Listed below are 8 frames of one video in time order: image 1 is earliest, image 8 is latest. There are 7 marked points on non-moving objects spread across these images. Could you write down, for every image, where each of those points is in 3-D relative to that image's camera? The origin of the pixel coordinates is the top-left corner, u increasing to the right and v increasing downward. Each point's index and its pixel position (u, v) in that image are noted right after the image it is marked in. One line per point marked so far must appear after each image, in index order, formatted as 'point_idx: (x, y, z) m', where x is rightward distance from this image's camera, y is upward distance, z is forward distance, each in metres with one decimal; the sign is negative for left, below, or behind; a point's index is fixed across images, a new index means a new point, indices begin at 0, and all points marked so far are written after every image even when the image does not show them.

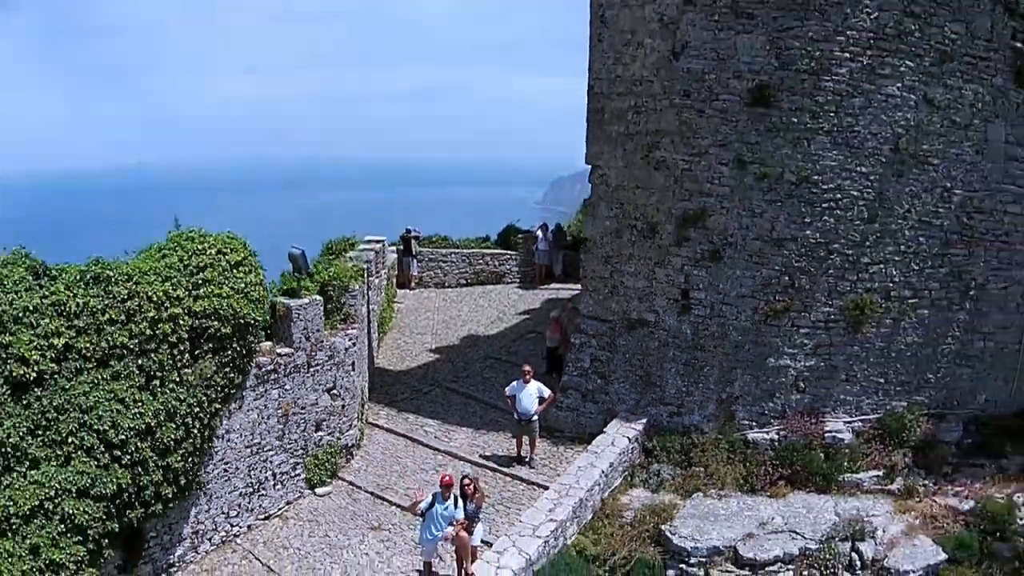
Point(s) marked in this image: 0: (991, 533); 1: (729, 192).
0: (+3.3, -1.6, +5.9) m
1: (+1.4, +0.6, +6.5) m
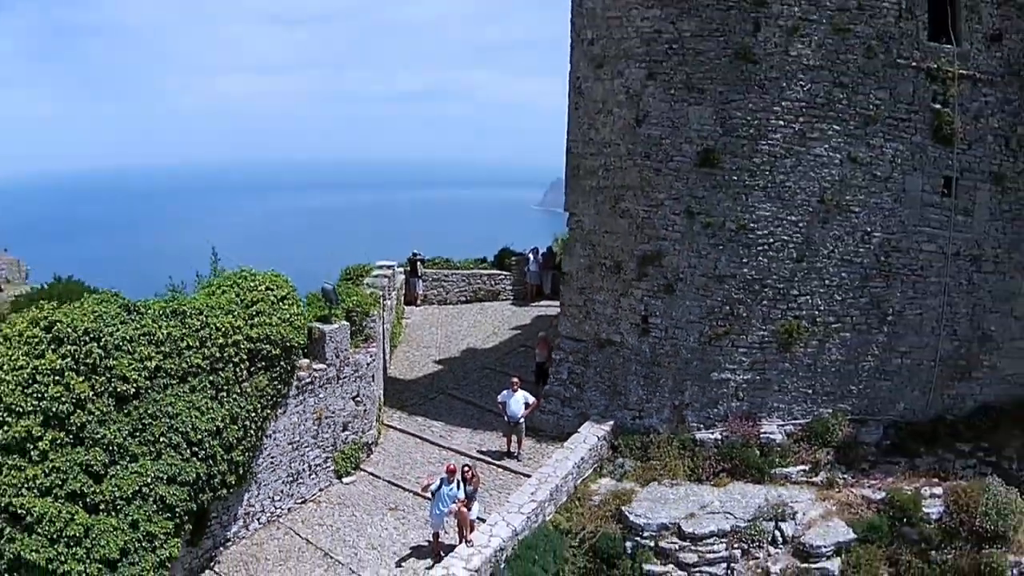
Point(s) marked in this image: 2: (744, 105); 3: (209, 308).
0: (+3.2, -1.9, +7.1) m
1: (+1.4, +0.4, +7.7) m
2: (+2.0, +1.5, +7.8) m
3: (-2.4, -0.2, +6.8) m
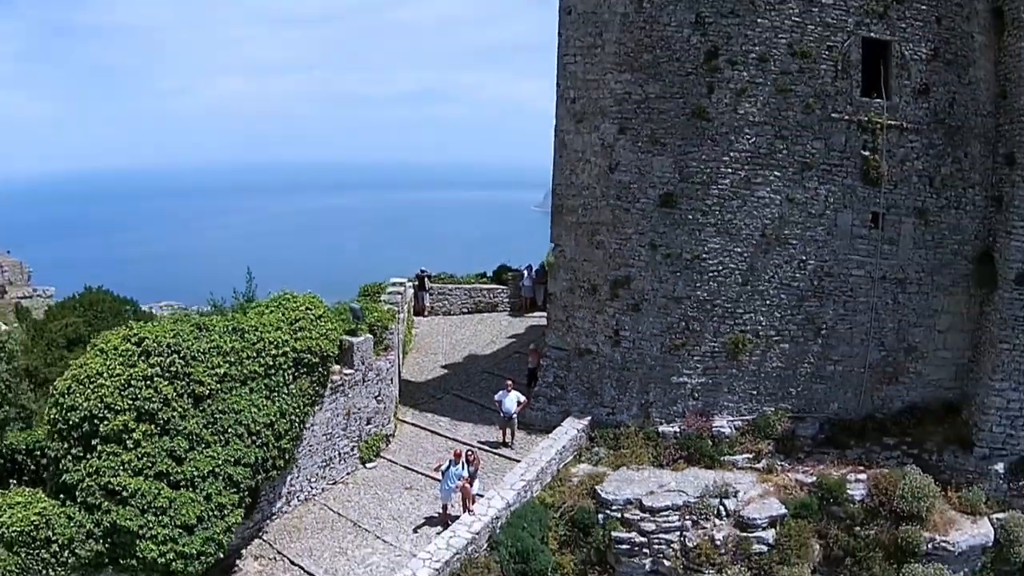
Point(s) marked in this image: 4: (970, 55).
0: (+3.1, -2.1, +8.5) m
1: (+1.3, +0.2, +9.1) m
2: (+1.9, +1.4, +9.2) m
3: (-2.5, -0.4, +8.3) m
4: (+5.1, +2.6, +9.3) m
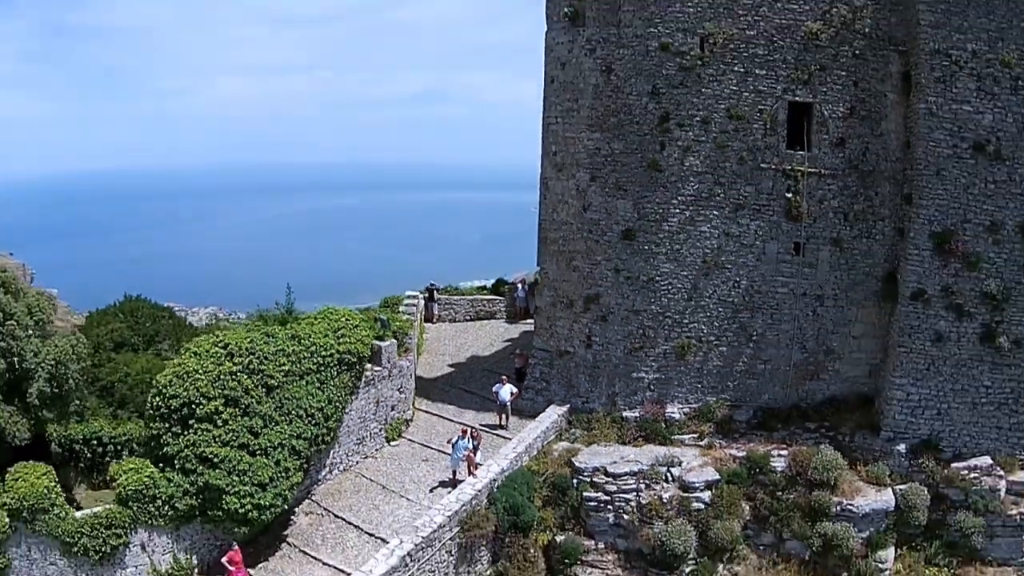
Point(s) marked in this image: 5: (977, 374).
0: (+3.1, -2.2, +10.7) m
1: (+1.3, 0.0, +11.4) m
2: (+1.9, +1.2, +11.4) m
3: (-2.5, -0.6, +10.5) m
4: (+5.1, +2.4, +11.6) m
5: (+6.2, -1.1, +11.4) m
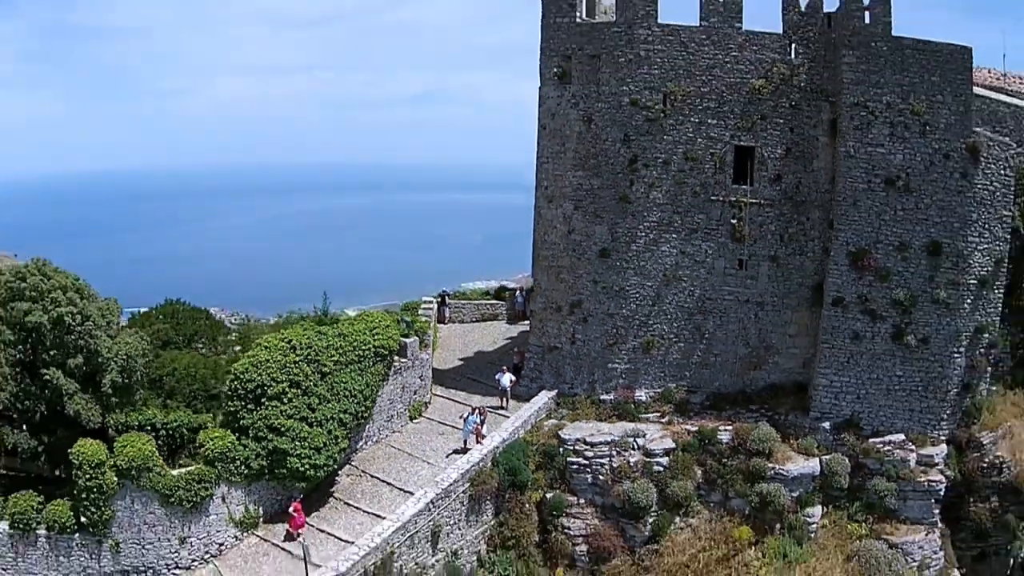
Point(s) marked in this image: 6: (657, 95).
0: (+3.1, -2.4, +13.4) m
1: (+1.3, -0.1, +14.0) m
2: (+1.9, +1.0, +14.1) m
3: (-2.6, -0.7, +13.2) m
4: (+5.0, +2.3, +14.2) m
5: (+6.2, -1.3, +14.1) m
6: (+2.4, +3.2, +14.5) m
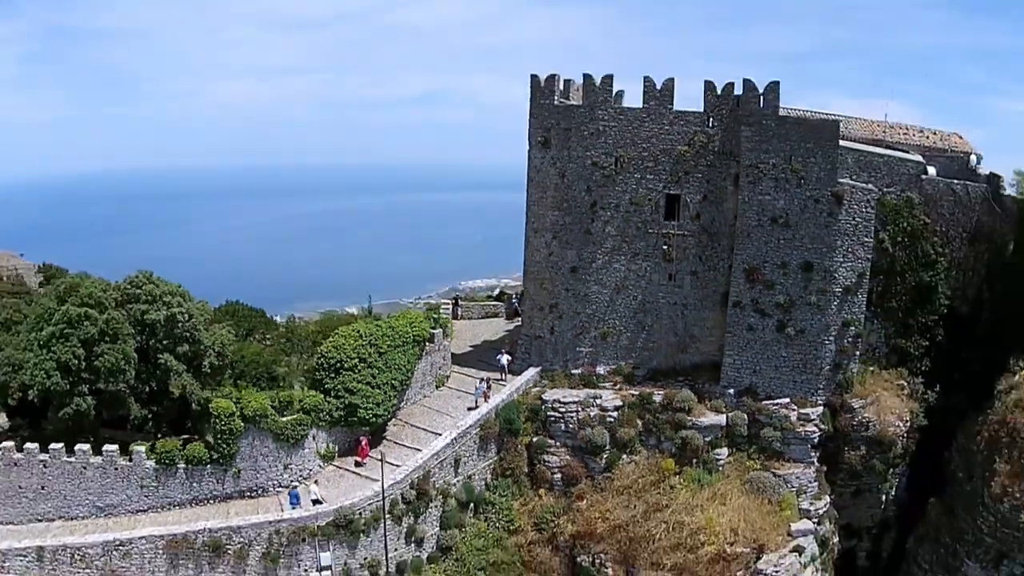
0: (+3.0, -2.5, +19.1) m
1: (+1.2, -0.2, +19.8) m
2: (+1.8, +0.9, +19.8) m
3: (-2.6, -0.9, +18.9) m
4: (+5.0, +2.2, +20.0) m
5: (+6.1, -1.4, +19.8) m
6: (+2.3, +3.1, +20.2) m
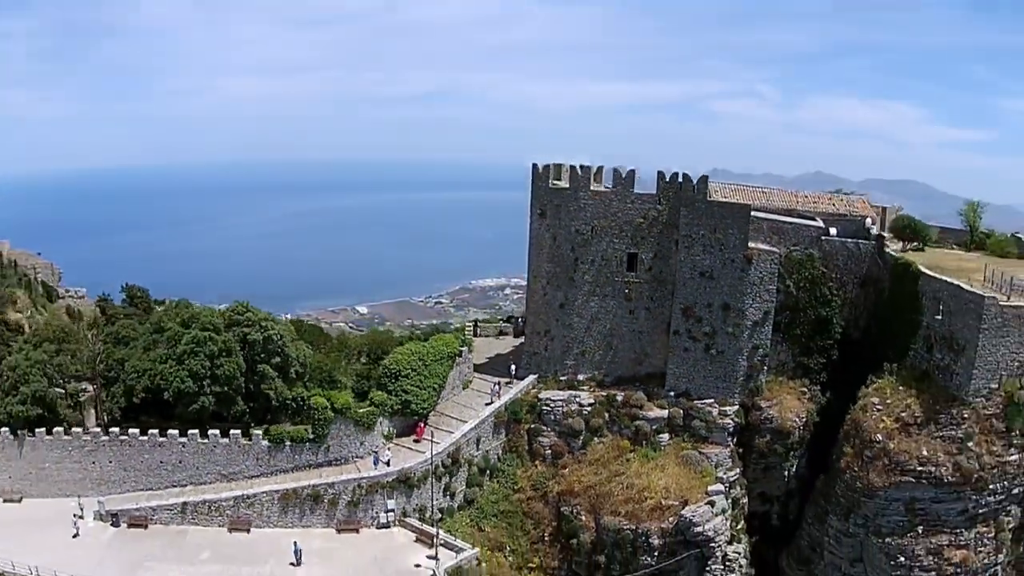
0: (+3.1, -3.6, +27.2) m
1: (+1.4, -1.3, +27.9) m
2: (+2.0, -0.1, +28.0) m
3: (-2.5, -1.9, +27.1) m
4: (+5.2, +1.1, +28.1) m
5: (+6.3, -2.5, +27.9) m
6: (+2.6, +2.0, +28.4) m
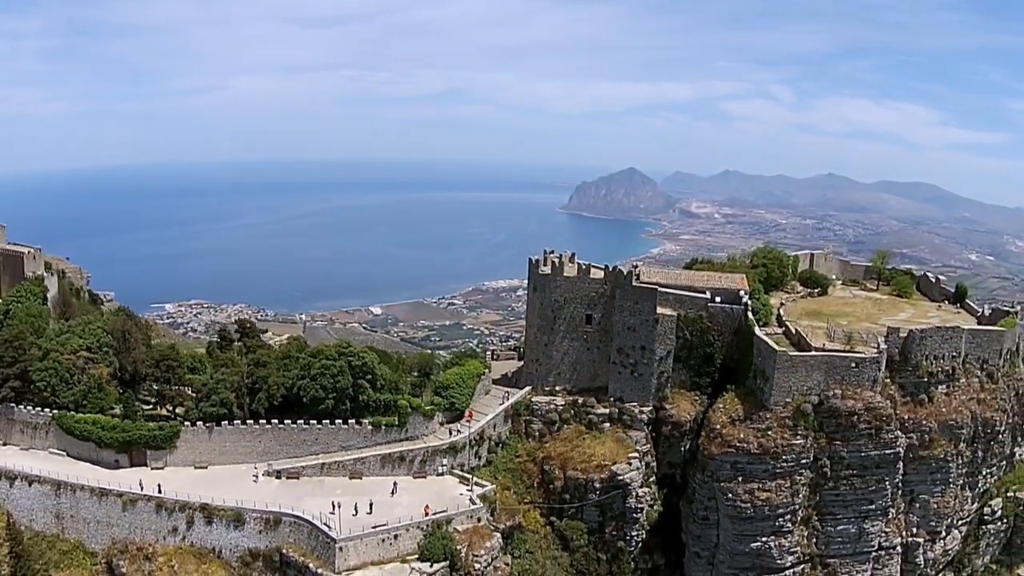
0: (+3.3, -6.2, +45.8) m
1: (+1.5, -3.9, +46.5) m
2: (+2.2, -2.8, +46.6) m
3: (-2.3, -4.5, +45.7) m
4: (+5.4, -1.5, +46.7) m
5: (+6.5, -5.1, +46.5) m
6: (+2.7, -0.6, +47.0) m
